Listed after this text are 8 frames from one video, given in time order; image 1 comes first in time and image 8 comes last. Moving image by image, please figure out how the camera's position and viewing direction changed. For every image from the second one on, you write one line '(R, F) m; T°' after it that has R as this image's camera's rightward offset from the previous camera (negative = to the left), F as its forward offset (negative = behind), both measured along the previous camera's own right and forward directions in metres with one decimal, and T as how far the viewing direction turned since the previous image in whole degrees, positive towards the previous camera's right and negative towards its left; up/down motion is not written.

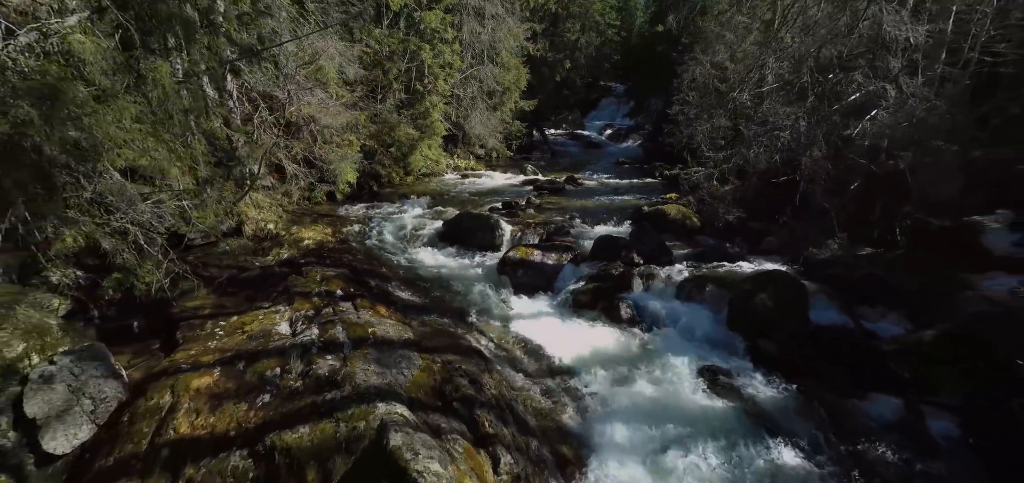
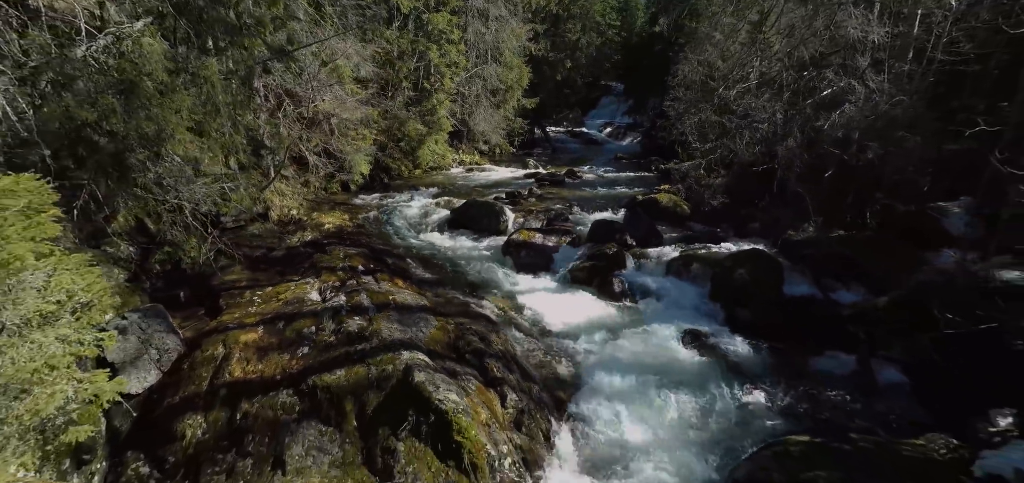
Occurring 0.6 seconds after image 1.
(0.0, -1.0) m; 0°
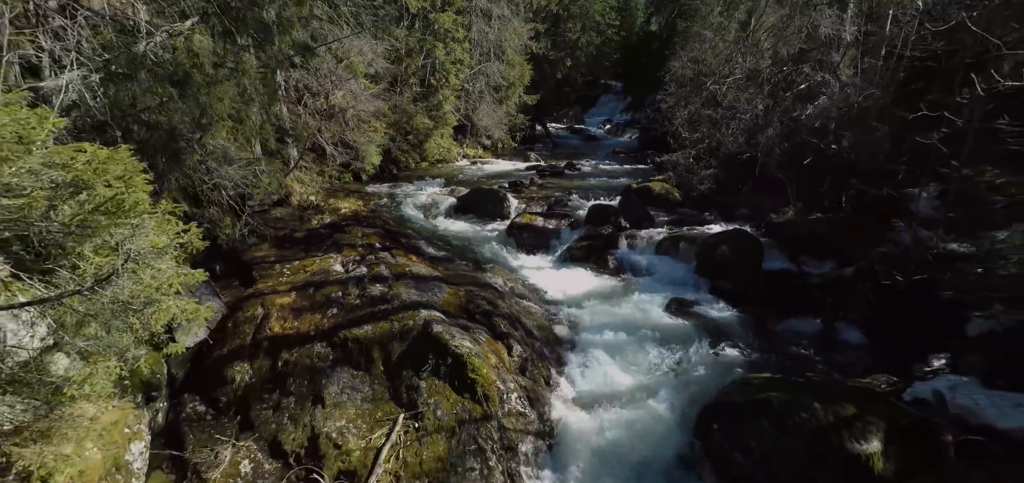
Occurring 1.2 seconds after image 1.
(-0.1, -1.0) m; 0°
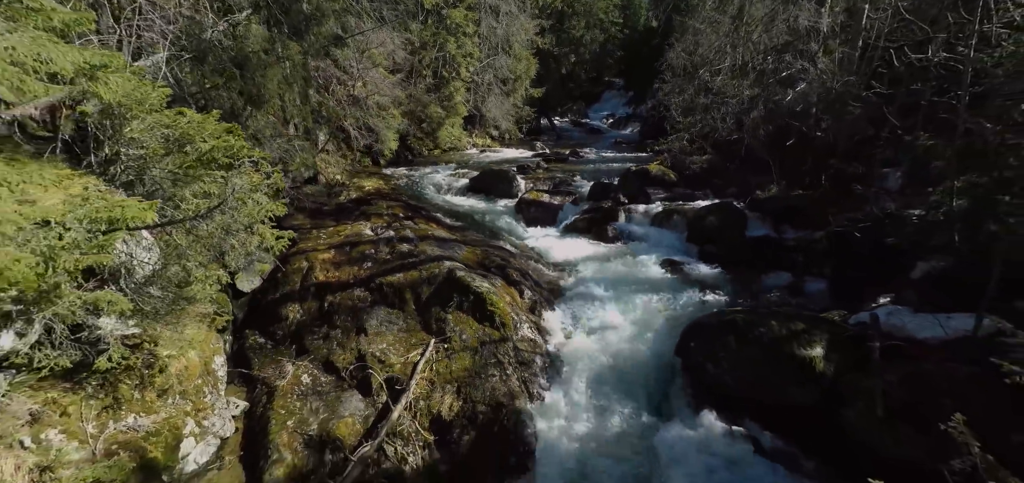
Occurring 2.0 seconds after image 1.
(-0.1, -1.3) m; 0°
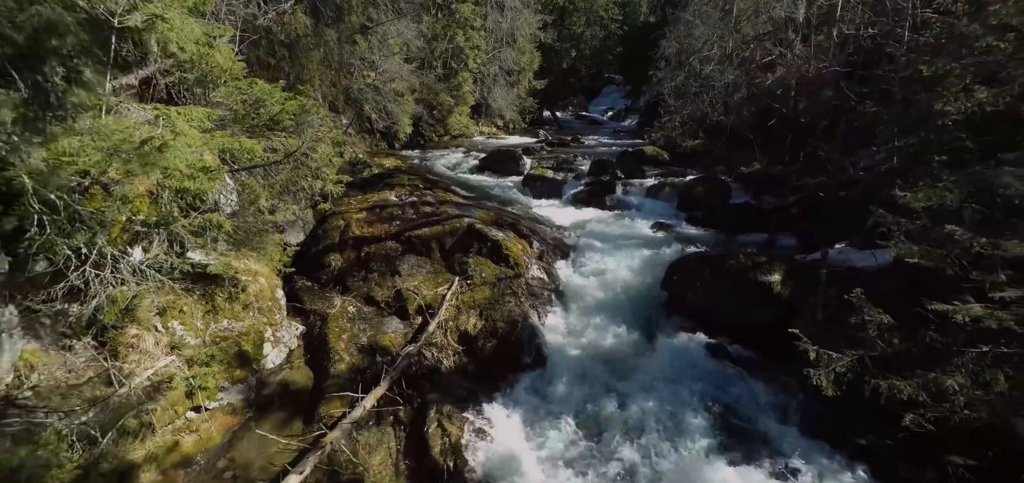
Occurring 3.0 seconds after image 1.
(-0.2, -1.4) m; 0°
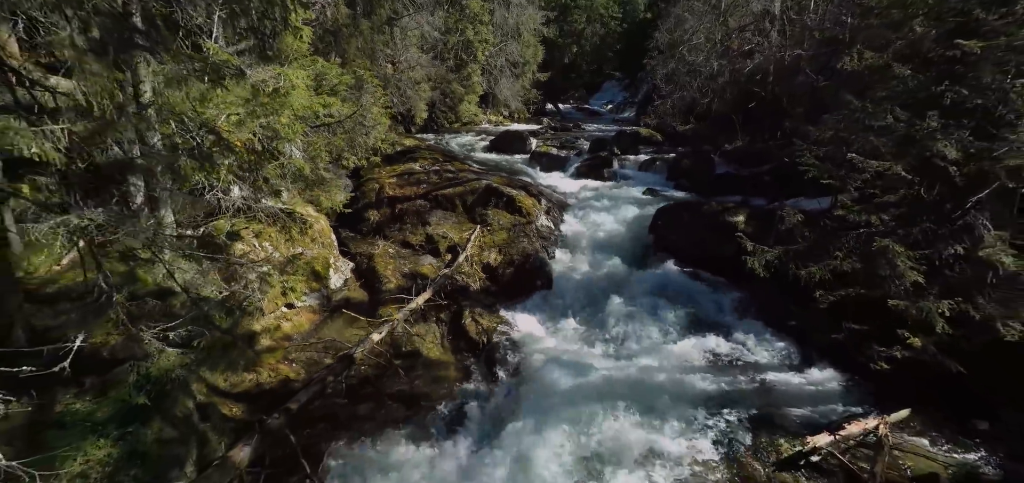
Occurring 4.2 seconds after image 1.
(-0.3, -1.8) m; 0°
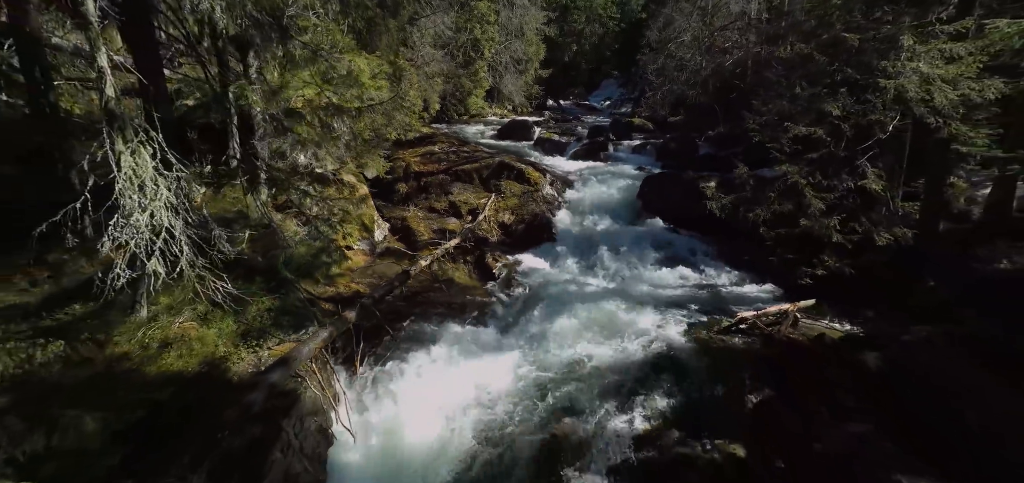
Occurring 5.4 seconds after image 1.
(-0.3, -2.0) m; 0°
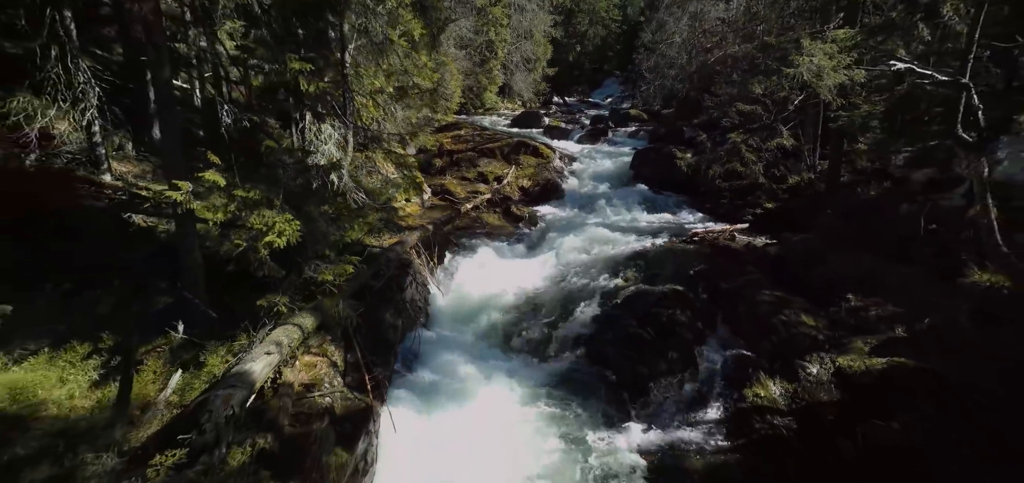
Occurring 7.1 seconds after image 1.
(-0.4, -3.0) m; 0°
